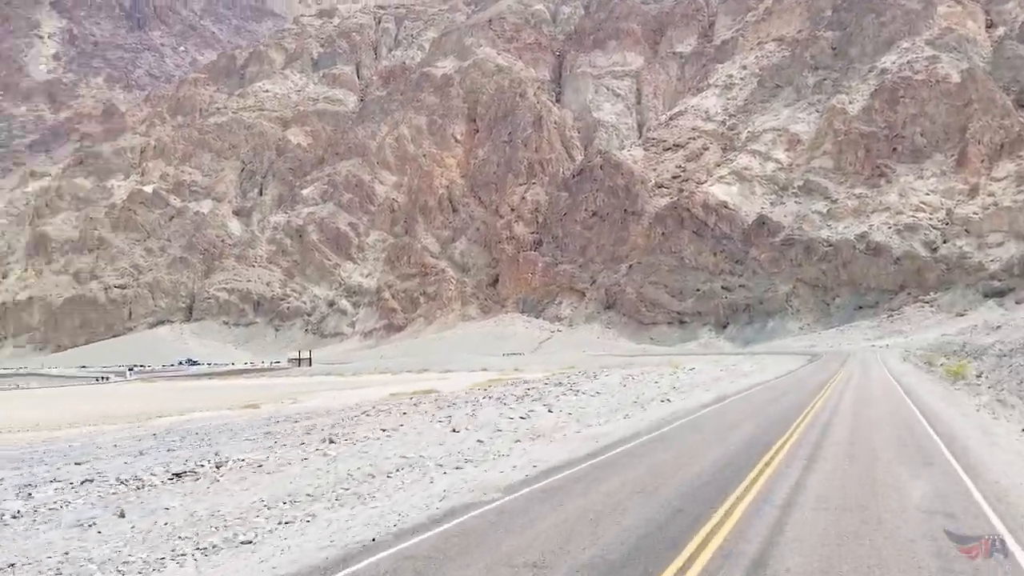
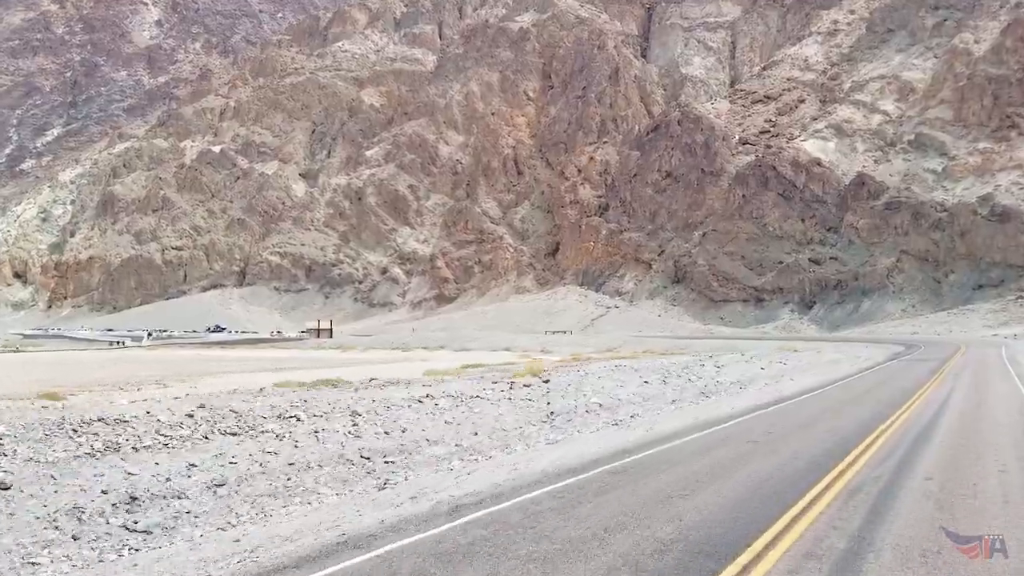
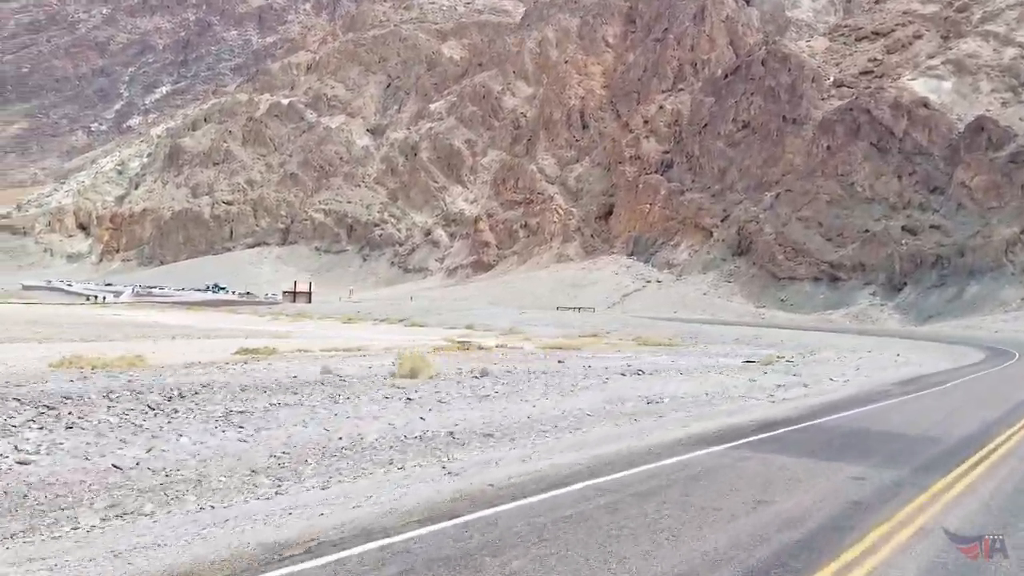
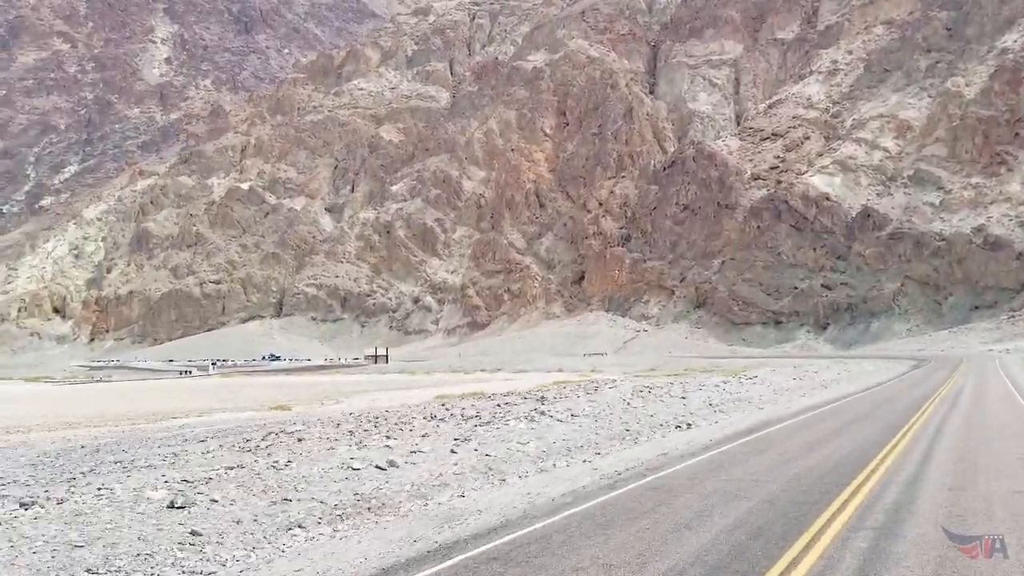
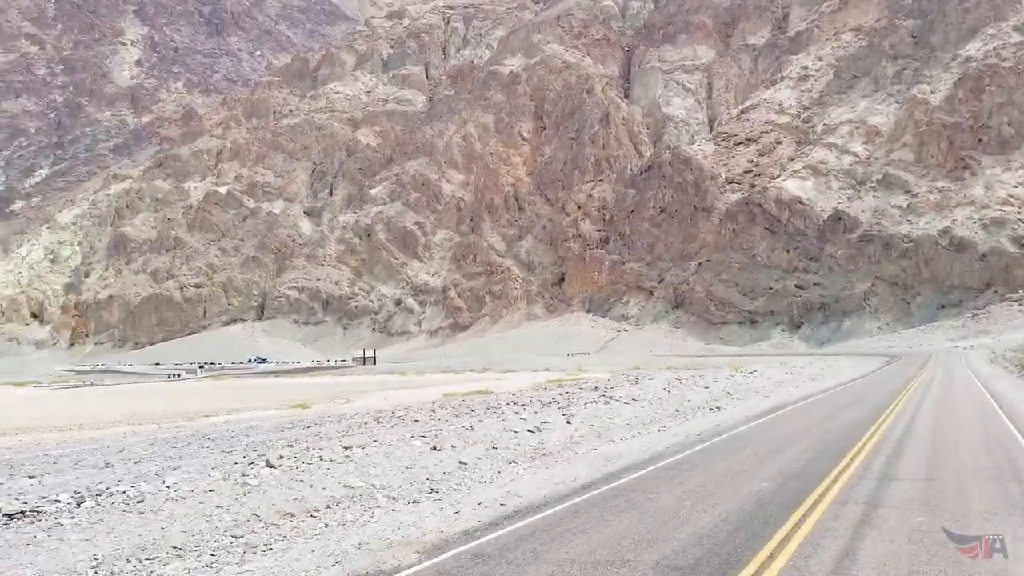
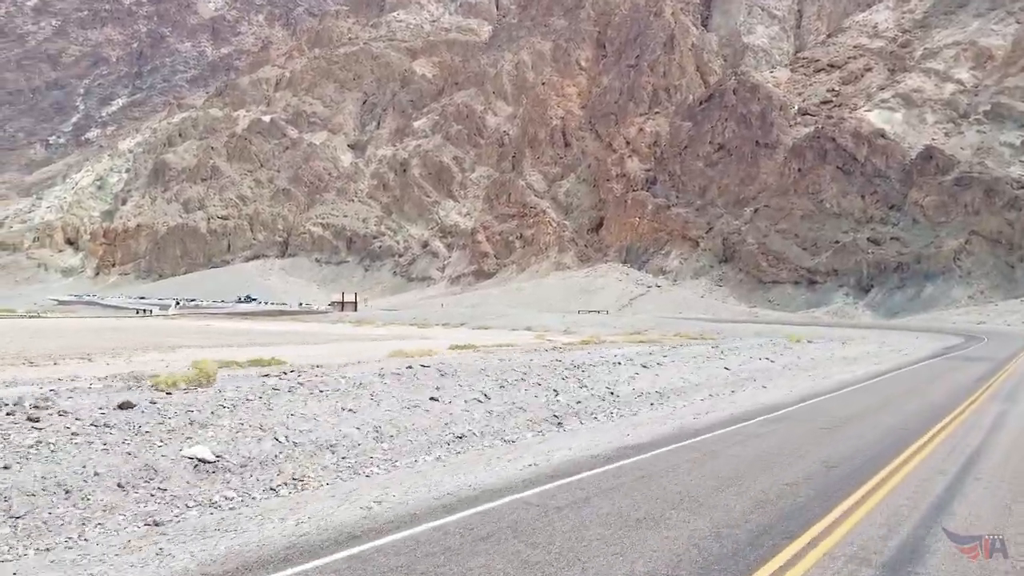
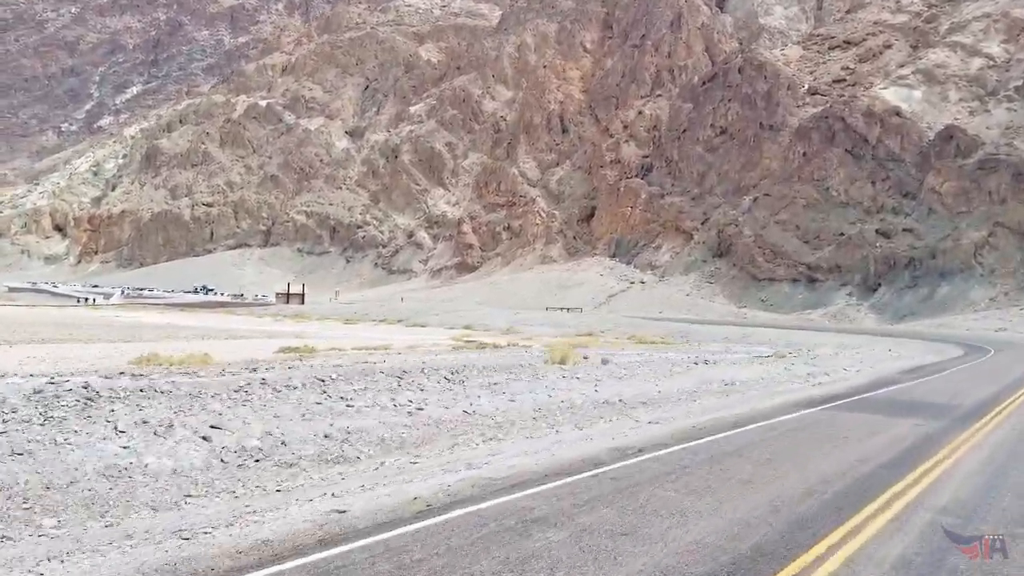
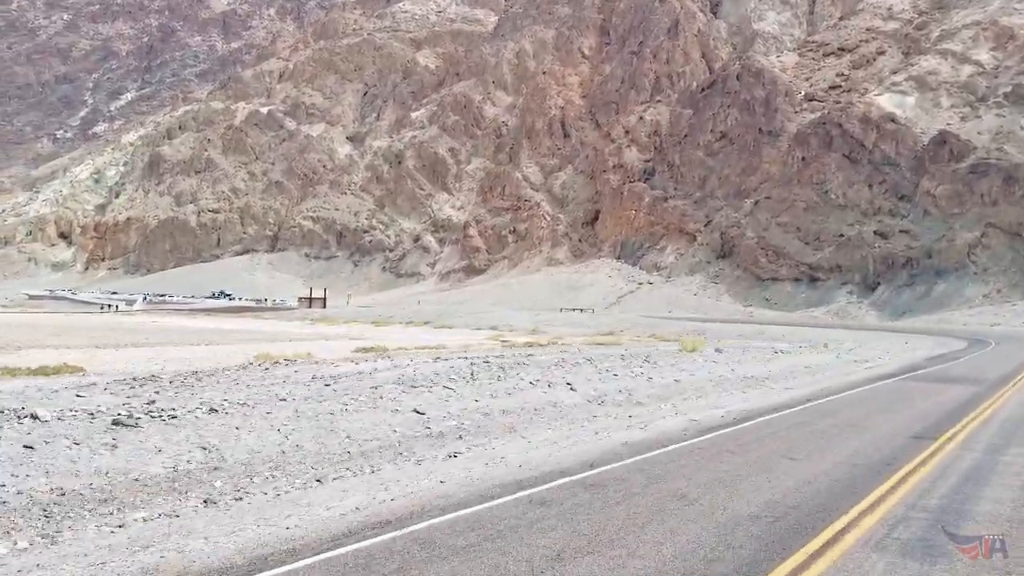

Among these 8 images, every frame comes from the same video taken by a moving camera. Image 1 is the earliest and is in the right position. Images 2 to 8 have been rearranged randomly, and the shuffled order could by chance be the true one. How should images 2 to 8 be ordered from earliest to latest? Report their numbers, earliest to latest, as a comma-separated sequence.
5, 4, 2, 6, 8, 7, 3
